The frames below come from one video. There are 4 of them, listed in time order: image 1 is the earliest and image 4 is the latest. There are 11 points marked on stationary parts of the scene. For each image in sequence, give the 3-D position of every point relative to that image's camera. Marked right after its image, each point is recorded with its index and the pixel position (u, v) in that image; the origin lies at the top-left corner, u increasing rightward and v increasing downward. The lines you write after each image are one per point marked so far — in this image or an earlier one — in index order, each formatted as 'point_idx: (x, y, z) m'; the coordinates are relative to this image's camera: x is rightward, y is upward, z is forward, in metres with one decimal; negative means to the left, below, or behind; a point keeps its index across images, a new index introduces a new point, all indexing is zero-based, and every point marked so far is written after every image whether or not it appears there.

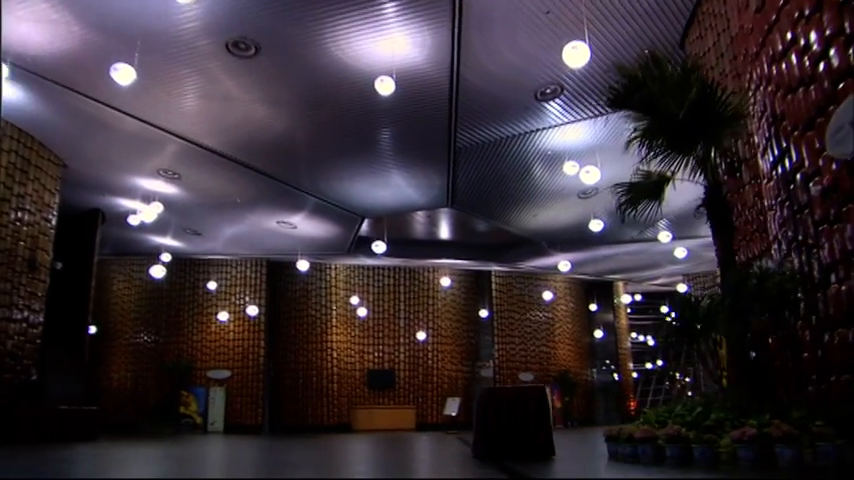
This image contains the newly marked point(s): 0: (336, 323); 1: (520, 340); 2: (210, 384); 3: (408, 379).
0: (-1.5, -1.4, +13.9) m
1: (+1.6, -1.8, +15.2) m
2: (-3.3, -2.2, +12.9) m
3: (-0.3, -2.3, +14.1) m
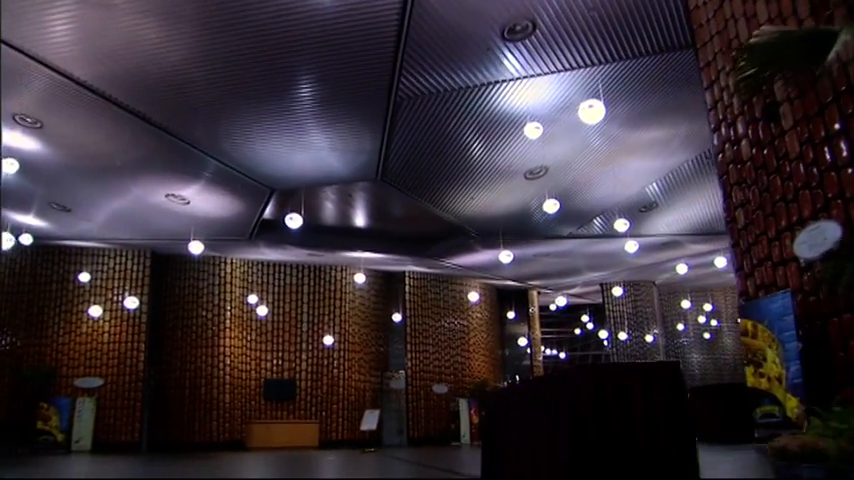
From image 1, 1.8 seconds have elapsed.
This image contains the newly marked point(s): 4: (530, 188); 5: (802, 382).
0: (-2.8, -1.2, +12.2) m
1: (+0.1, -1.8, +13.9) m
2: (-4.5, -2.0, +10.9) m
3: (-1.7, -2.2, +12.5) m
4: (+1.1, +0.5, +8.7) m
5: (+1.7, -0.6, +3.9) m
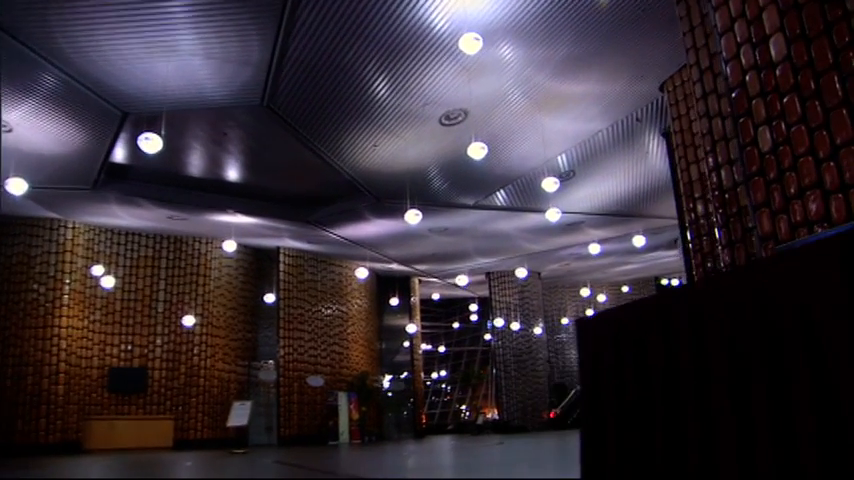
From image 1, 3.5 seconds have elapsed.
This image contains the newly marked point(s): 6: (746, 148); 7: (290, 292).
0: (-4.3, -0.8, +10.2) m
1: (-1.7, -1.4, +12.3) m
2: (-5.8, -1.5, +8.7) m
3: (-3.3, -1.8, +10.7) m
4: (+0.1, +0.9, +7.4) m
5: (+1.5, -0.3, +2.7) m
6: (+1.4, +0.4, +3.8) m
7: (-1.9, -0.8, +12.1) m
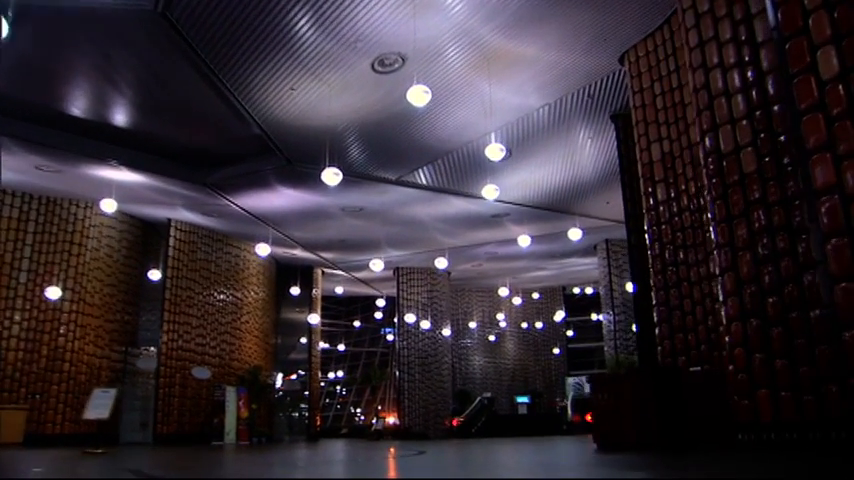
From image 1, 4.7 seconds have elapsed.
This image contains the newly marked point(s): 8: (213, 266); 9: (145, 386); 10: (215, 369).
0: (-5.3, -0.3, +8.6) m
1: (-3.0, -1.1, +11.0) m
2: (-6.6, -0.8, +6.9) m
3: (-4.4, -1.3, +9.2) m
4: (-0.4, +1.1, +6.3) m
5: (+1.4, -0.2, +1.8) m
6: (+1.3, +0.5, +2.9) m
7: (-3.1, -0.4, +10.7) m
8: (-2.9, -0.4, +11.5) m
9: (-3.4, -1.8, +10.4) m
10: (-2.7, -1.7, +11.1) m
